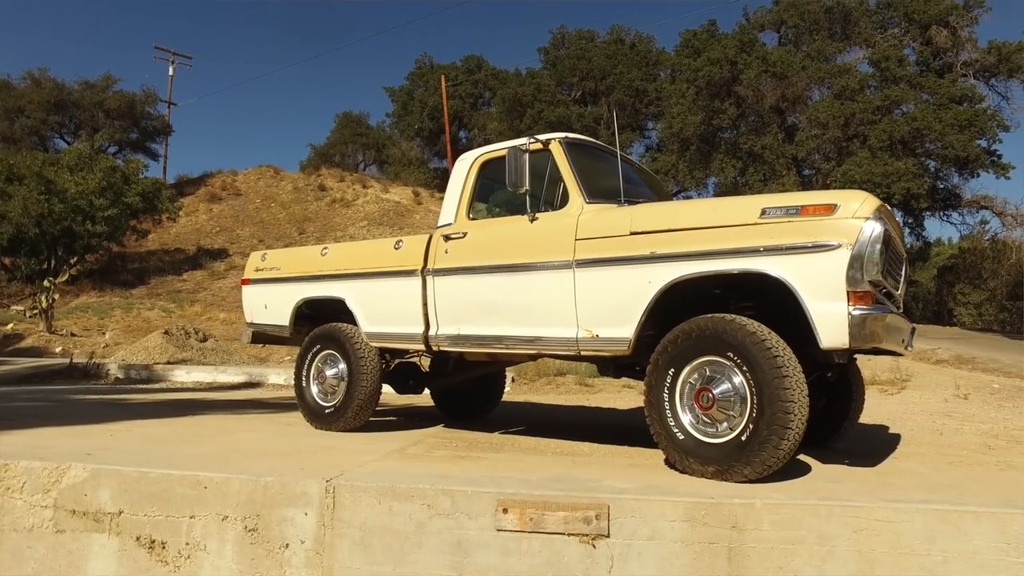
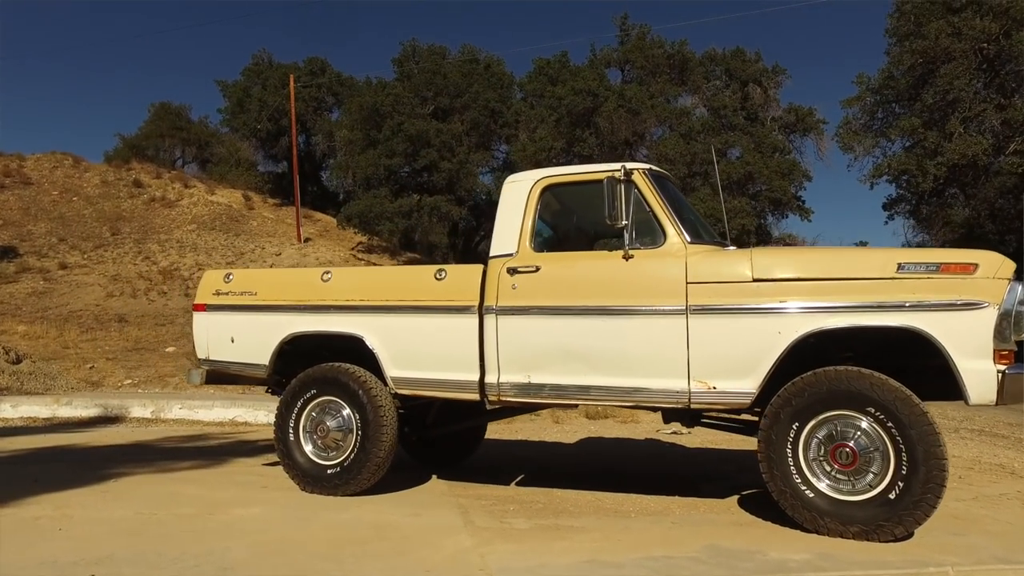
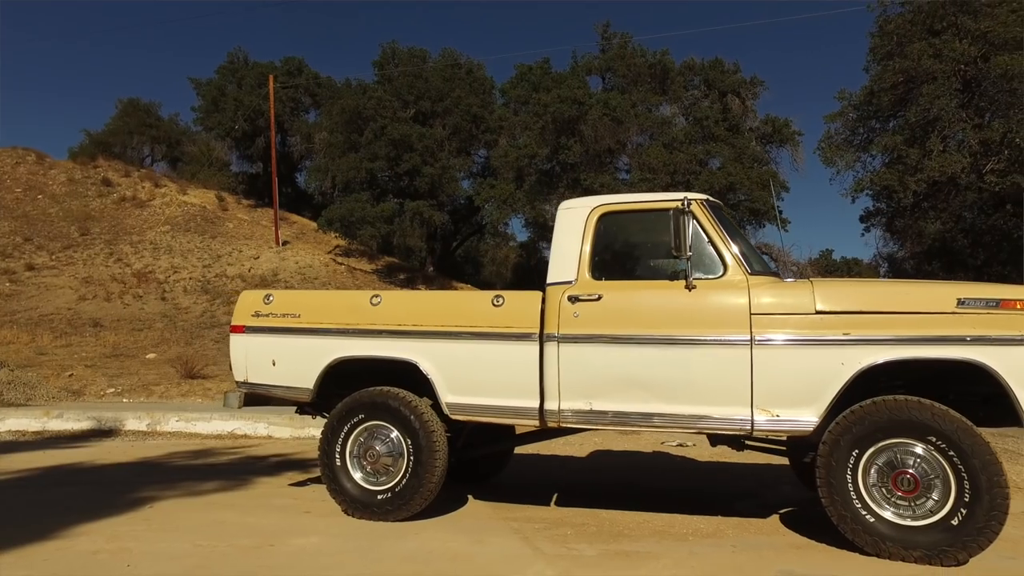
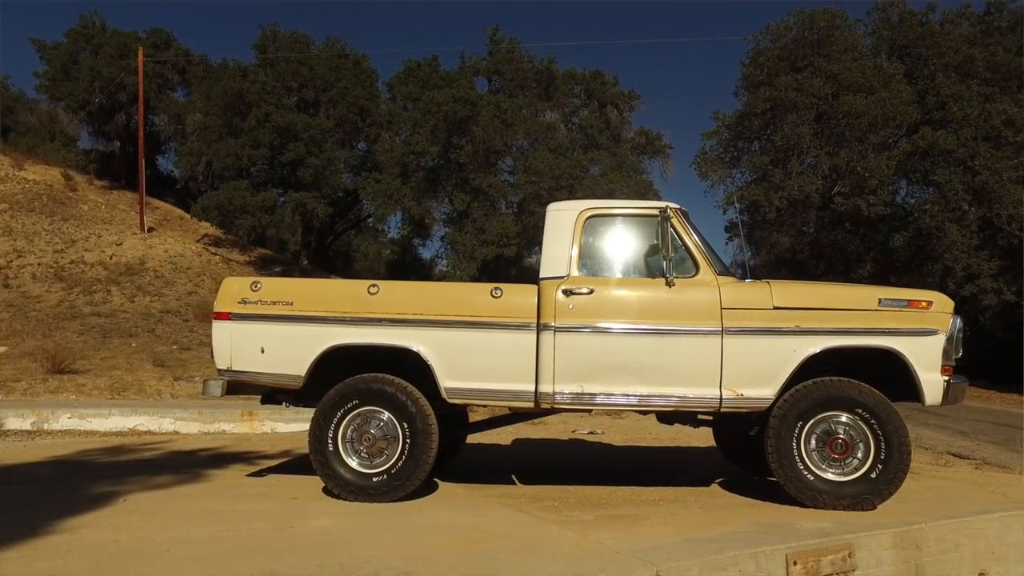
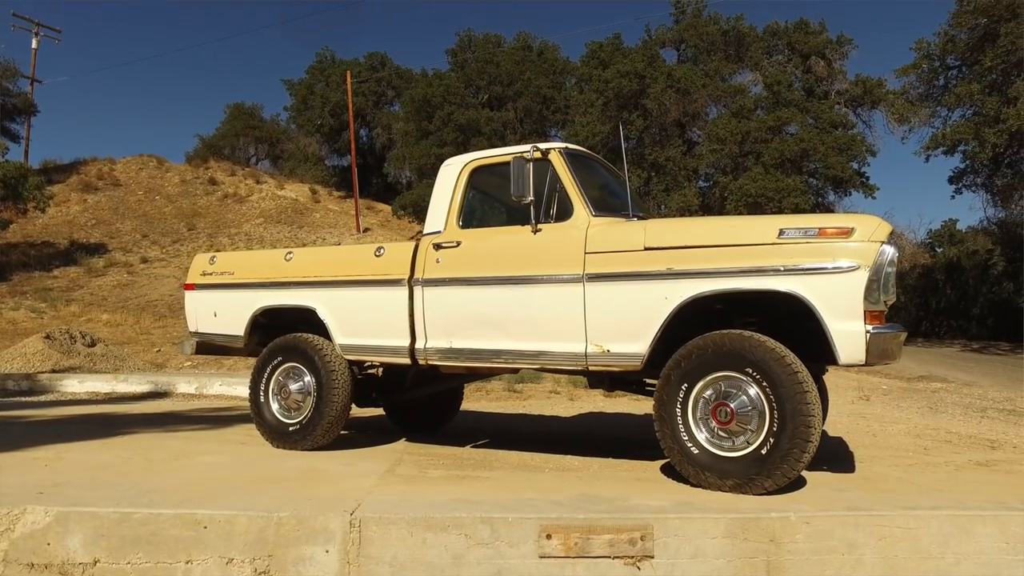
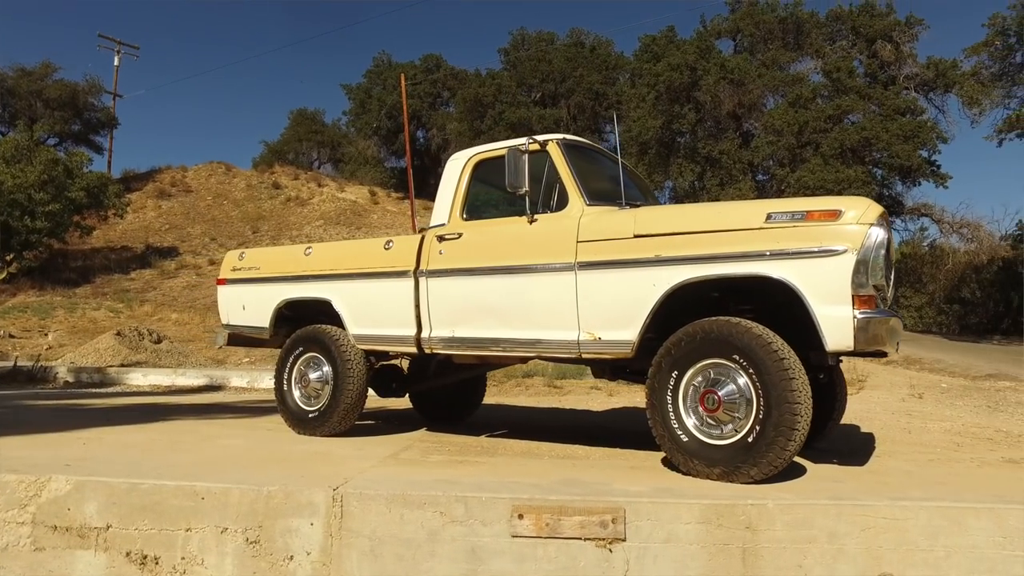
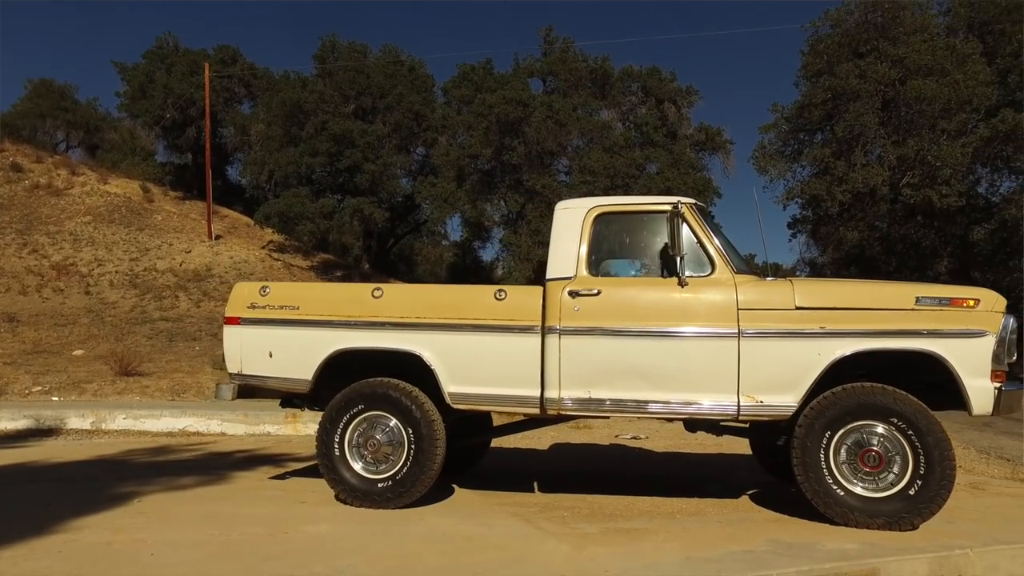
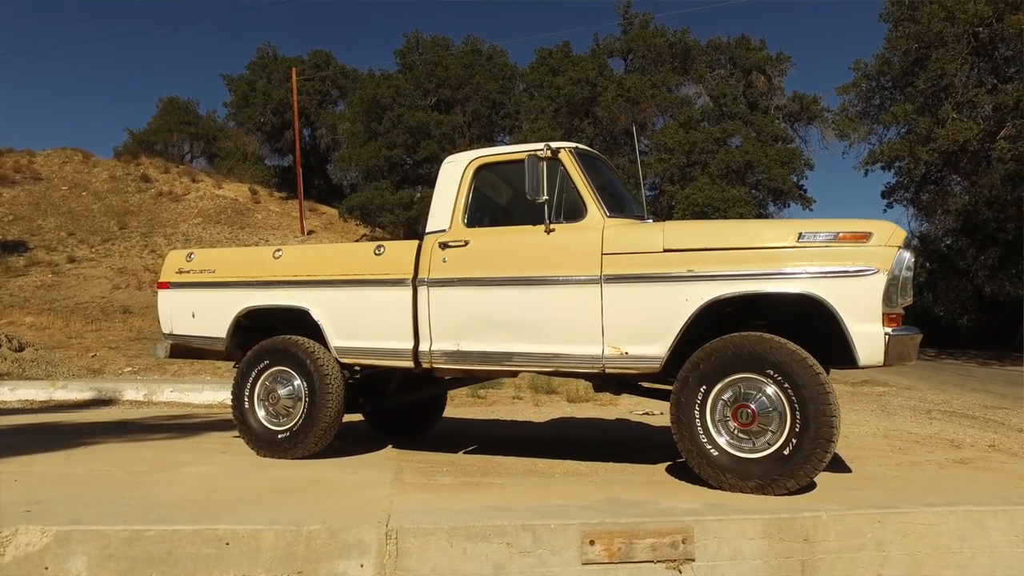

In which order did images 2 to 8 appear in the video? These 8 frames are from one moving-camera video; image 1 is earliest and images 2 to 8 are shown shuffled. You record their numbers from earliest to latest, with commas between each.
6, 5, 8, 2, 3, 7, 4
